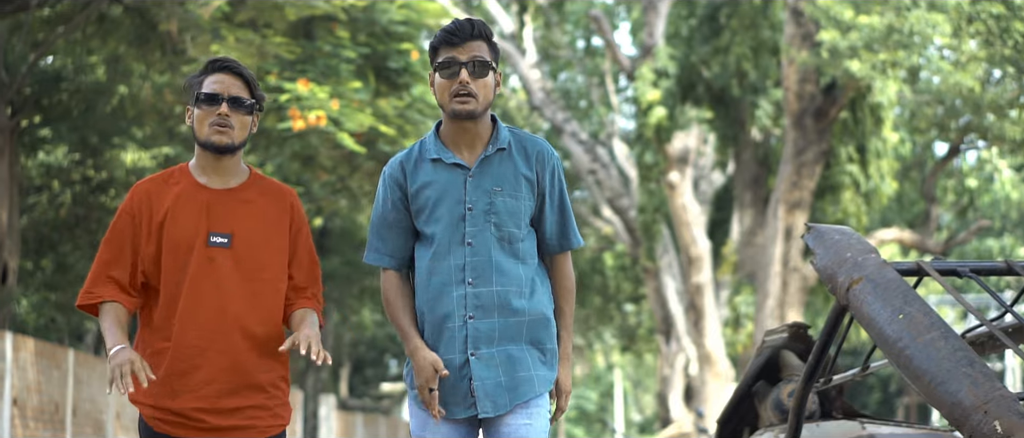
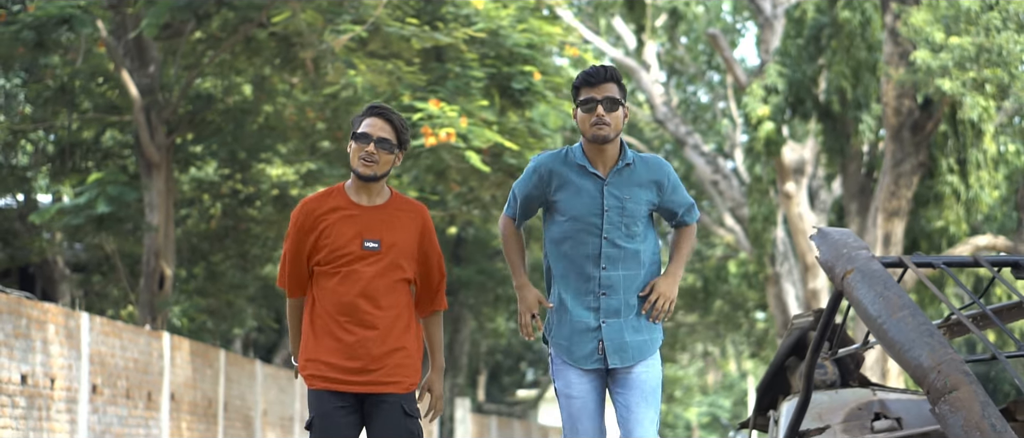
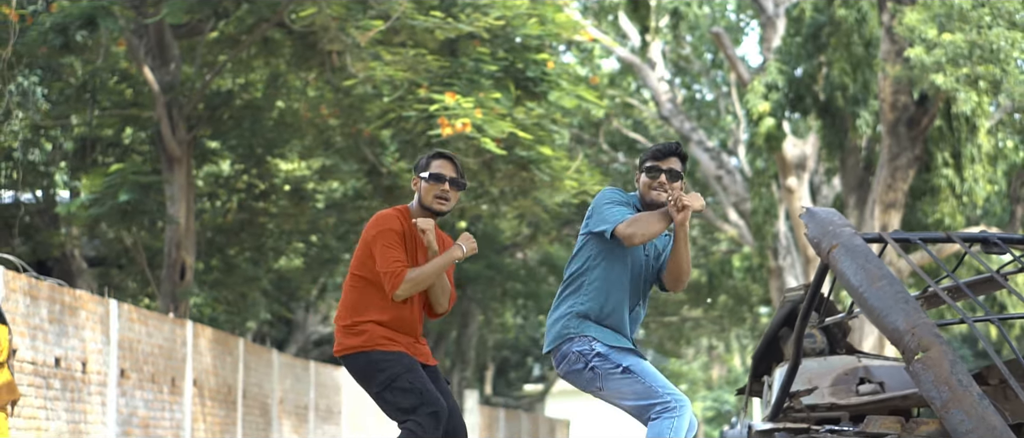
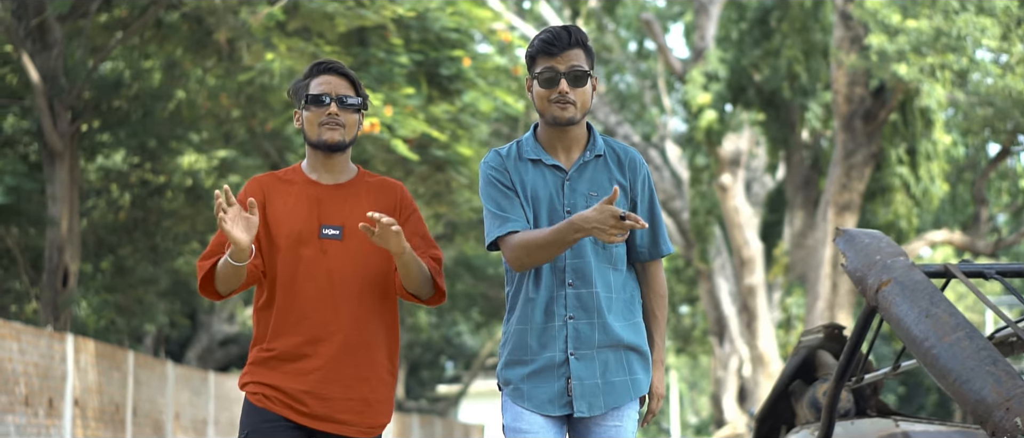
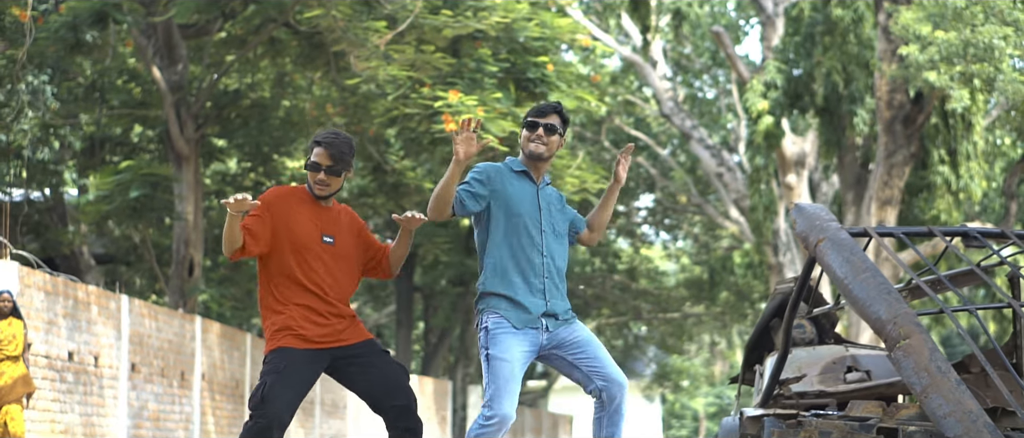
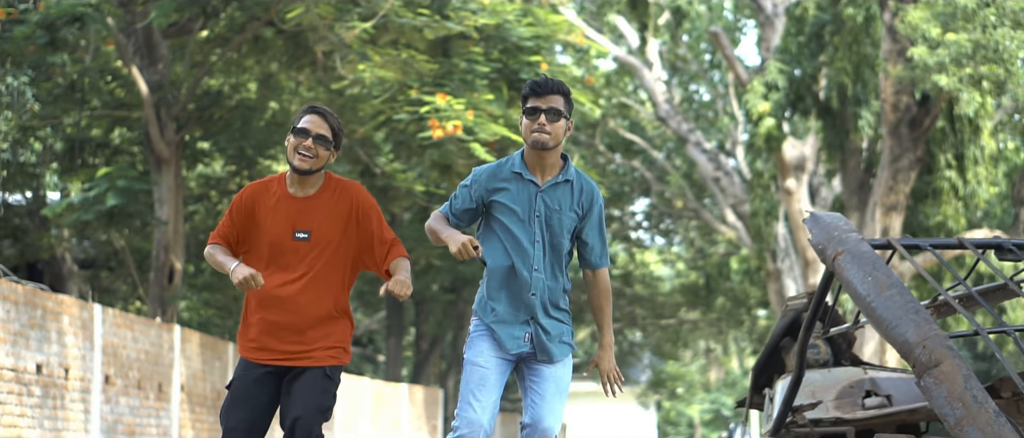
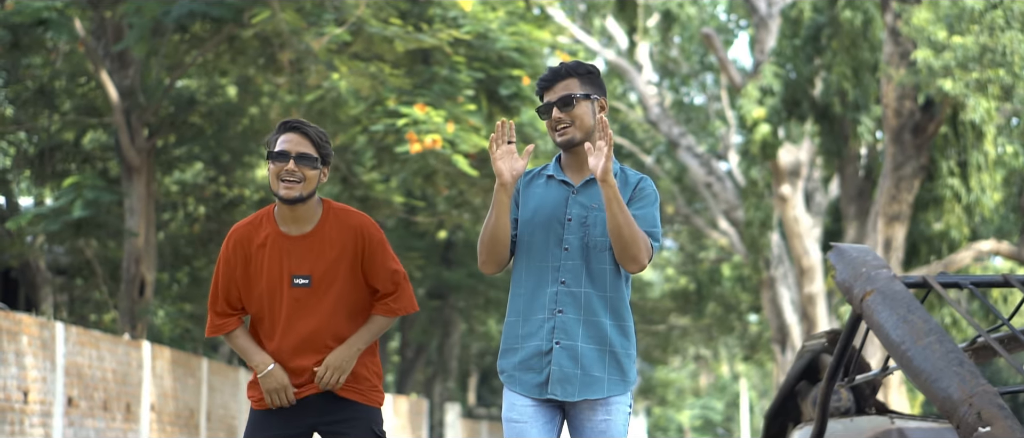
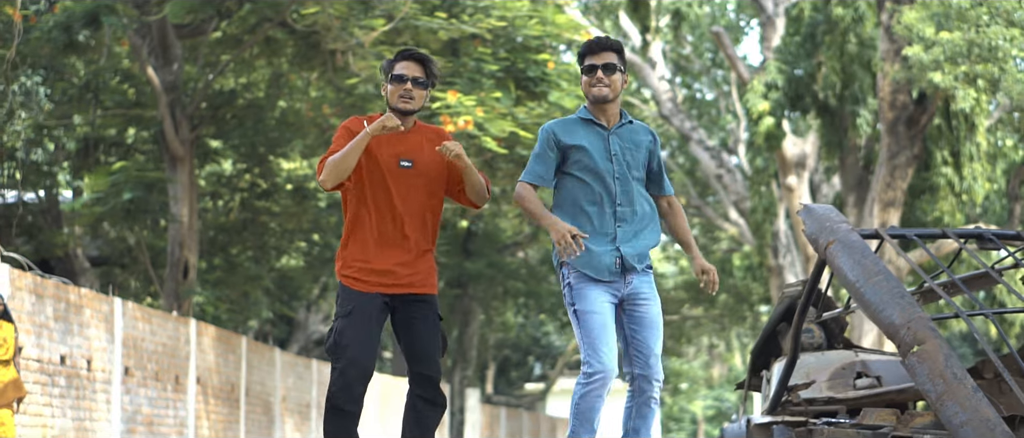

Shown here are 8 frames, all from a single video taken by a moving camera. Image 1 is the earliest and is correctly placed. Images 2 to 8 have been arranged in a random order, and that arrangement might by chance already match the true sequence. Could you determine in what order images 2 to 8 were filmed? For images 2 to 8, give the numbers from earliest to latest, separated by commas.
4, 7, 2, 6, 3, 8, 5
